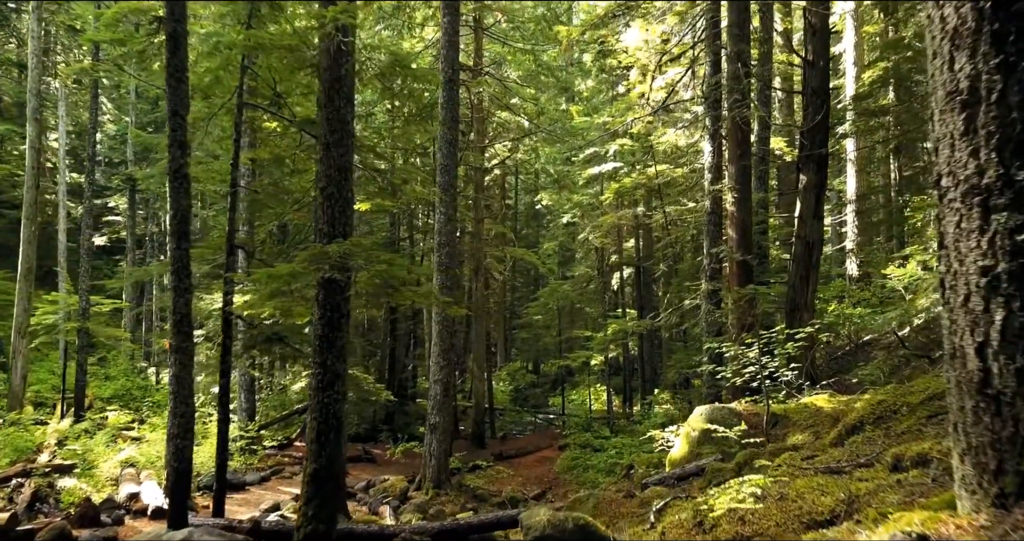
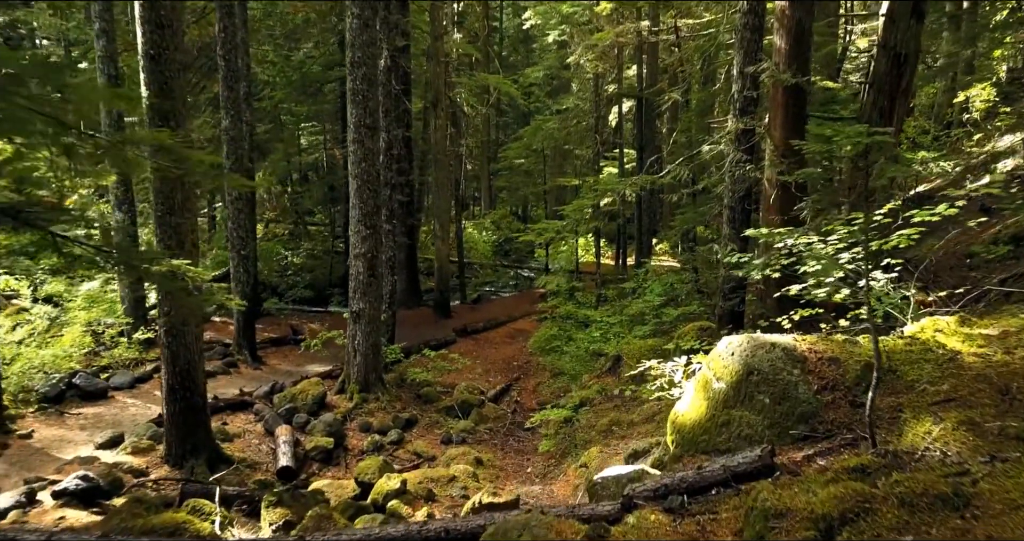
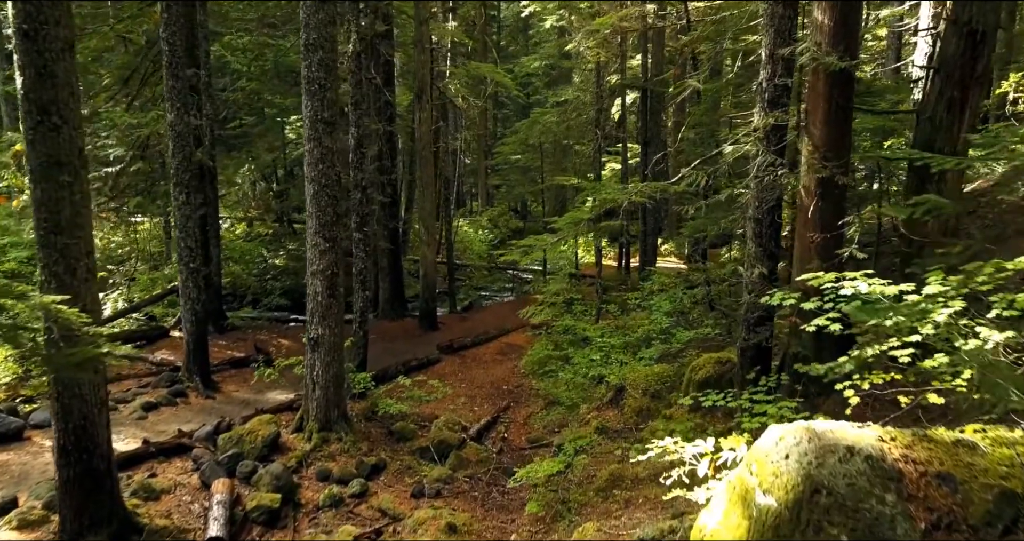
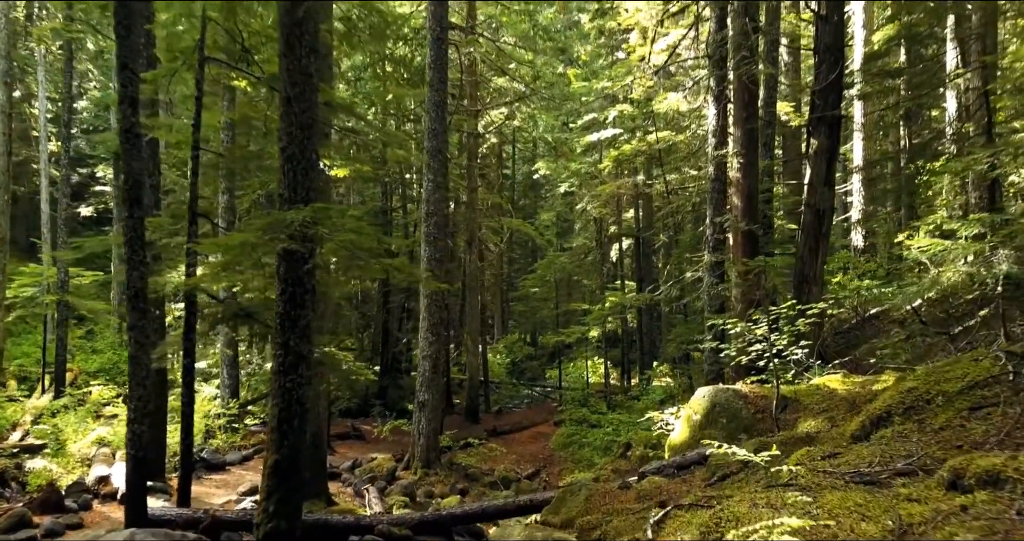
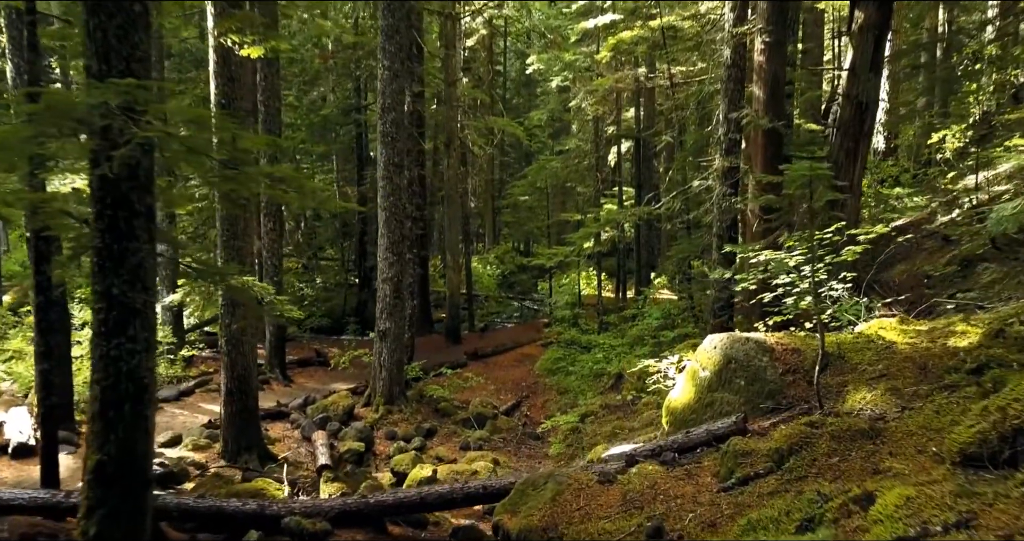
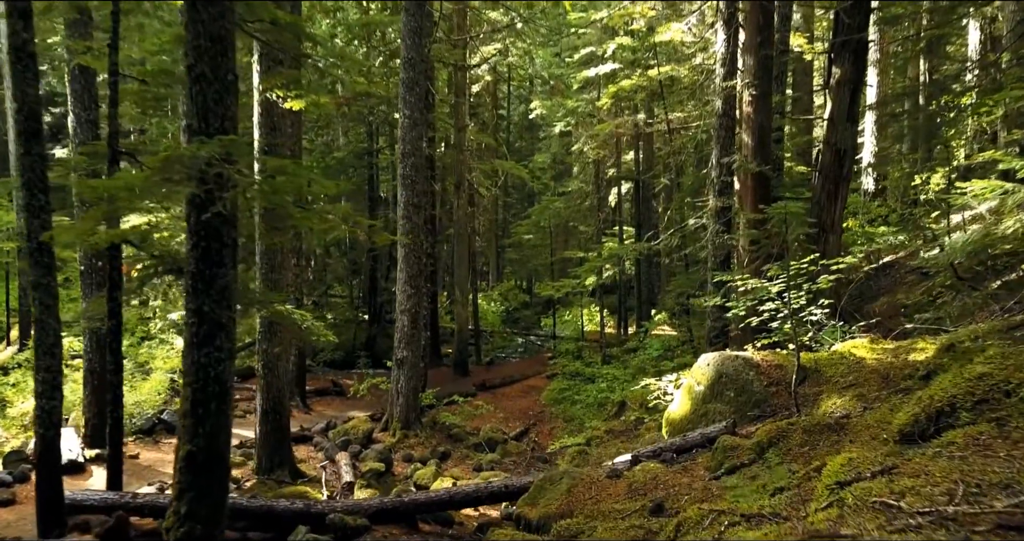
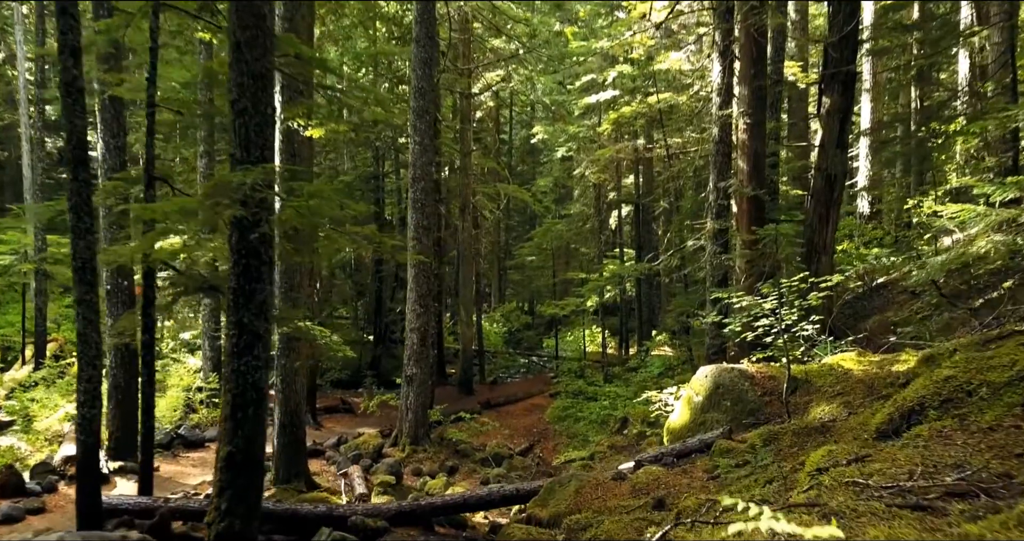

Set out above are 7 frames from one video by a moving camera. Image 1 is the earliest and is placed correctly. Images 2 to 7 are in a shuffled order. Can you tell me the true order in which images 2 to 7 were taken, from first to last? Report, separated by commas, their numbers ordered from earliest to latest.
4, 7, 6, 5, 2, 3
